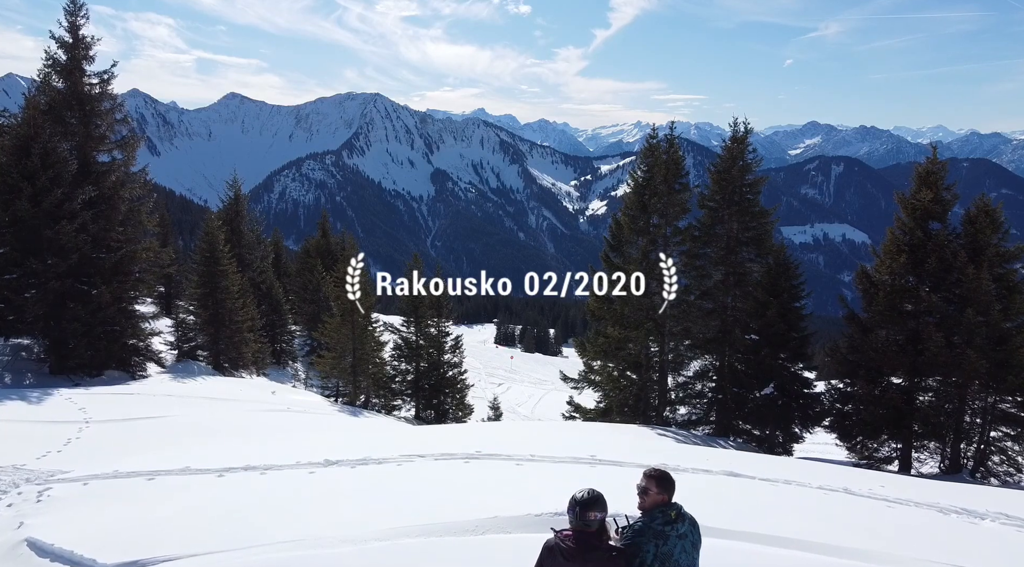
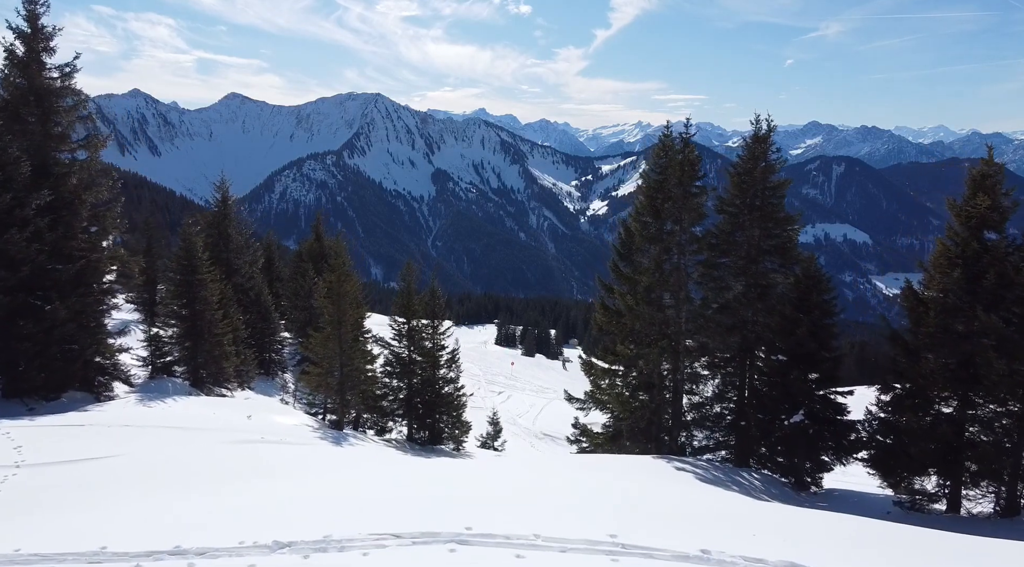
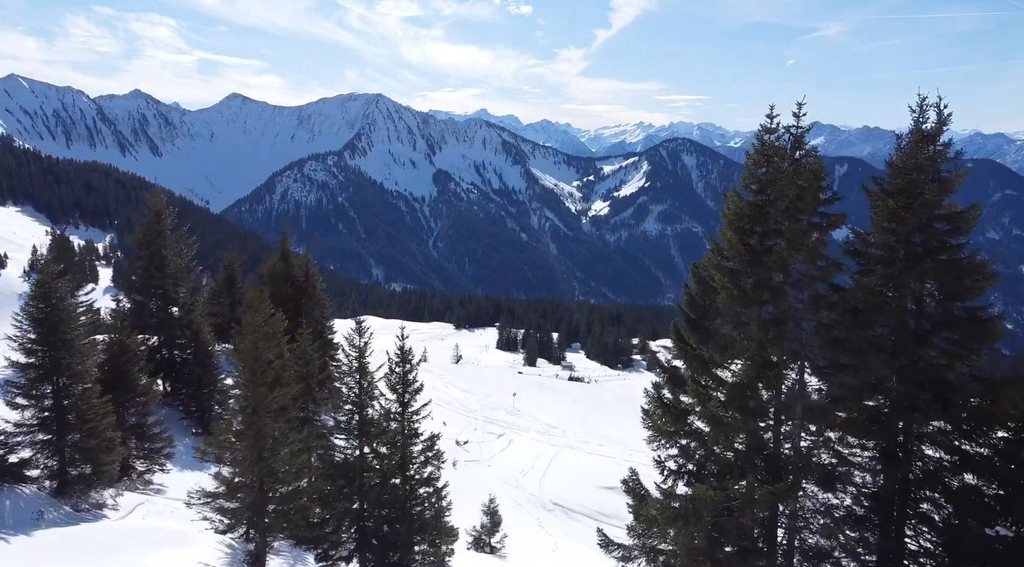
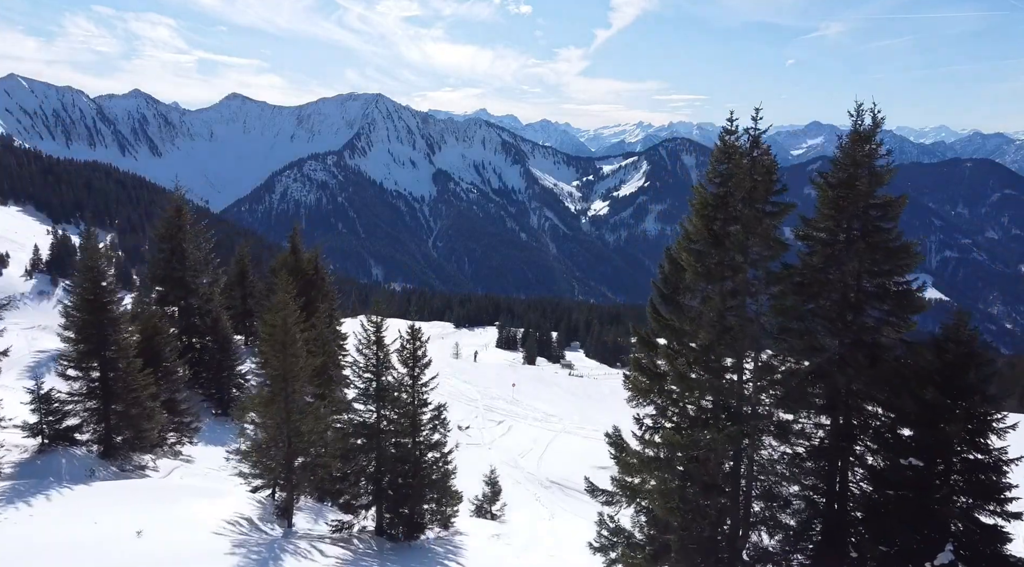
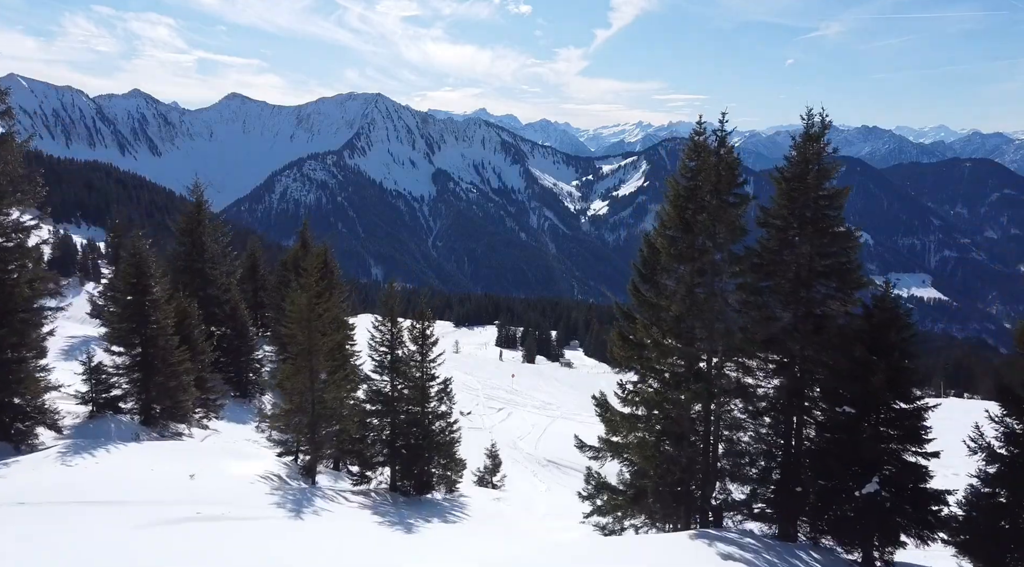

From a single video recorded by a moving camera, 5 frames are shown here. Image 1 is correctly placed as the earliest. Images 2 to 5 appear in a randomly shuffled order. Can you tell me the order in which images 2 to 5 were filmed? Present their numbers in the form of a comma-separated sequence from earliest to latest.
2, 5, 4, 3
